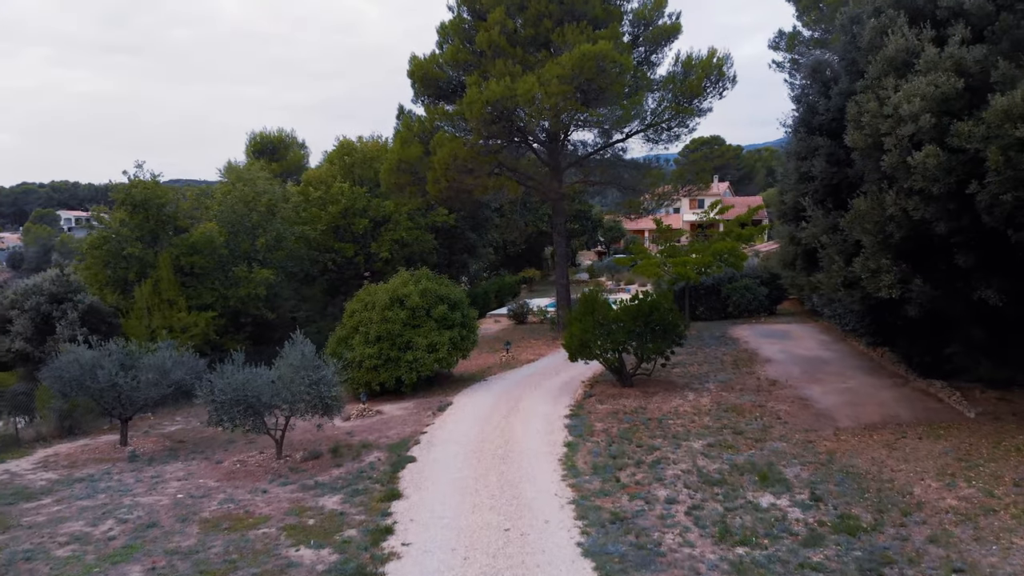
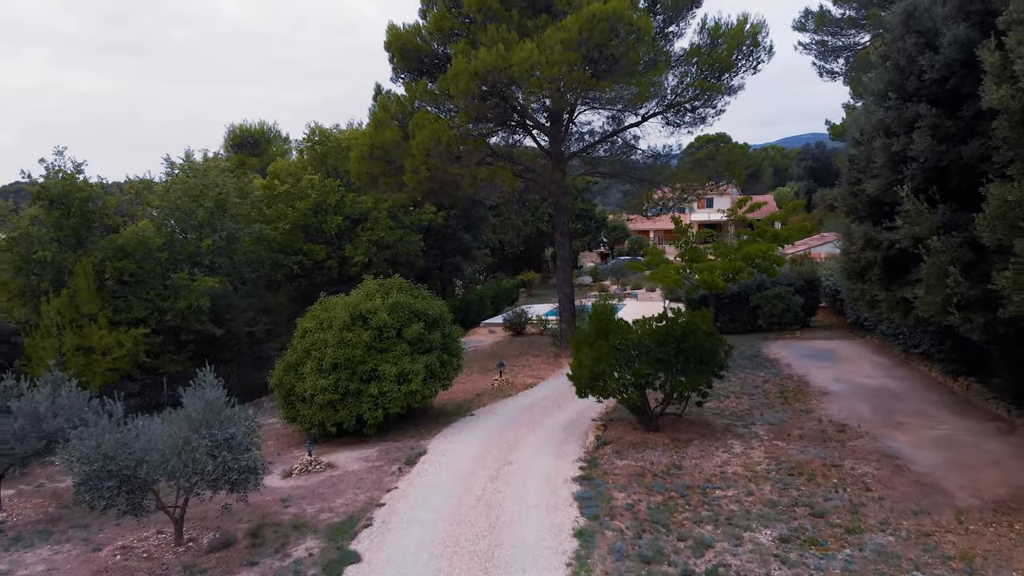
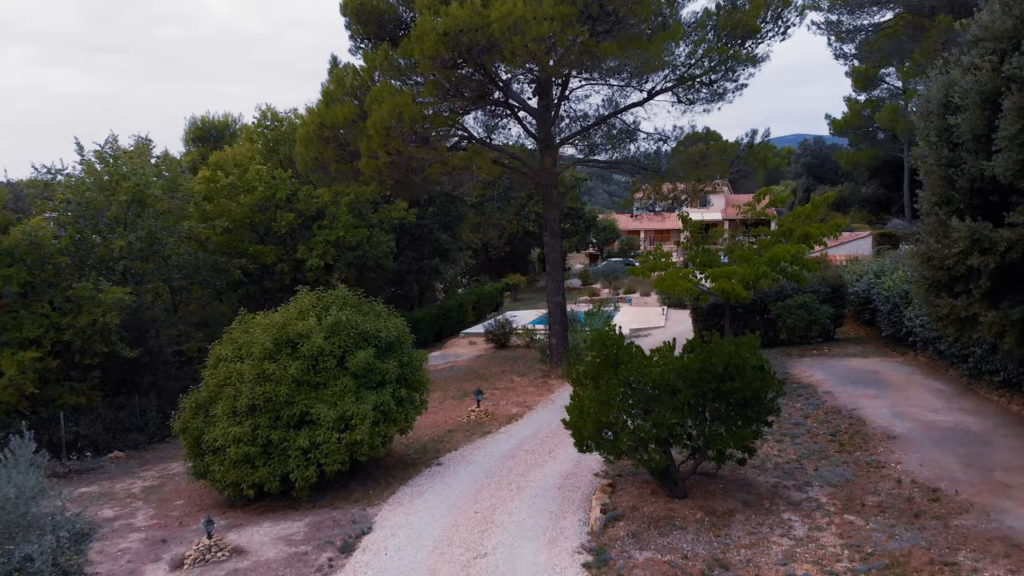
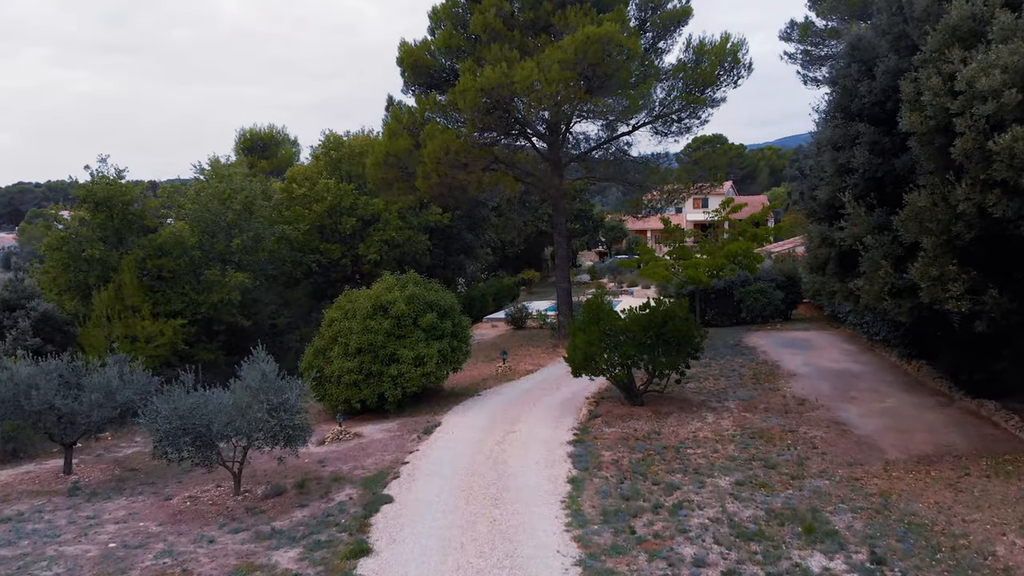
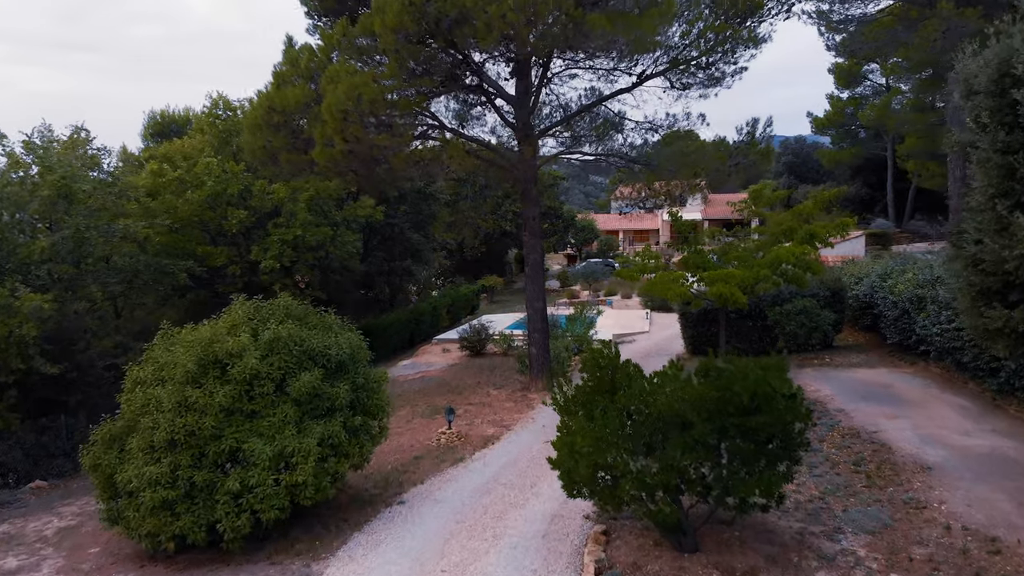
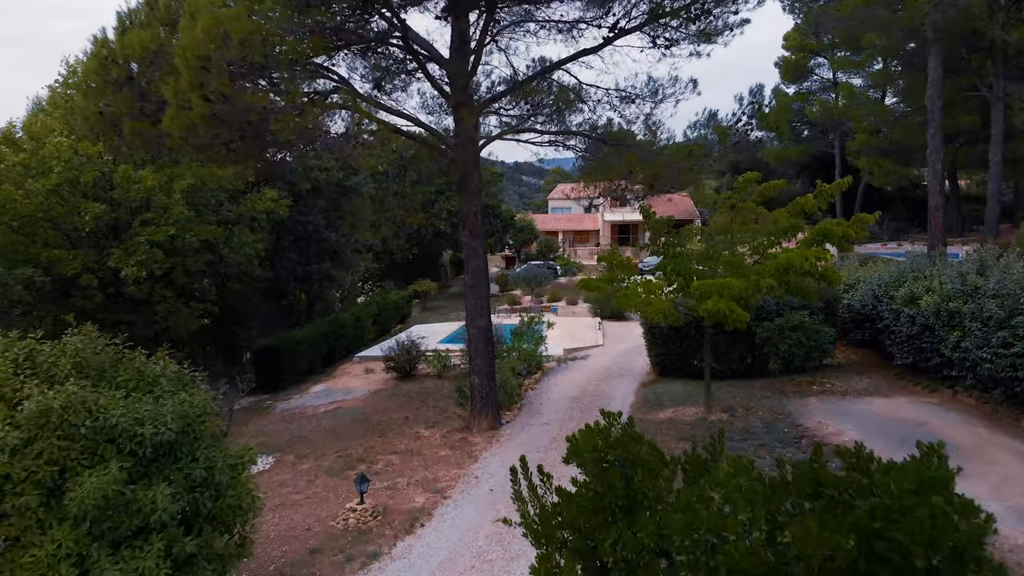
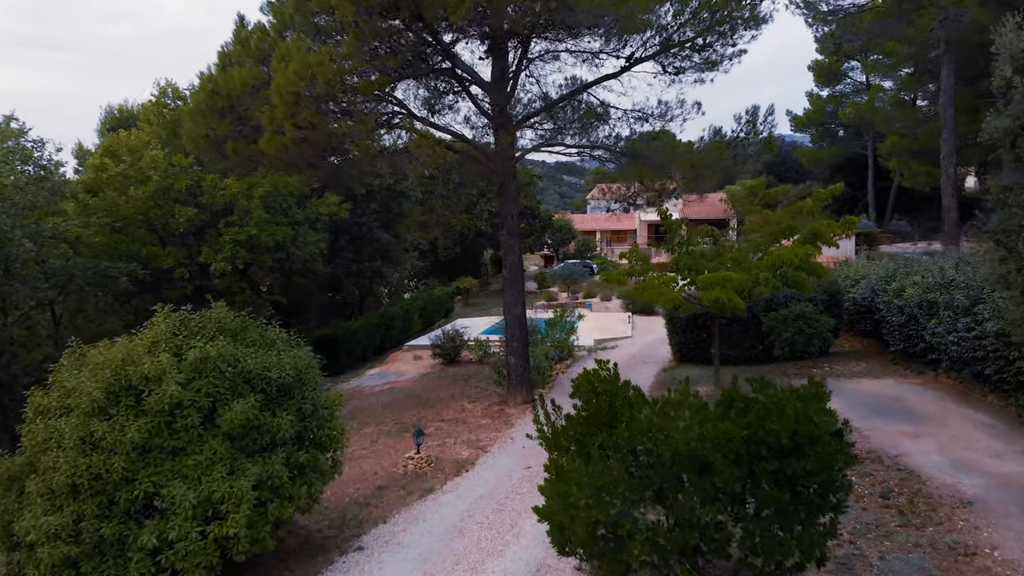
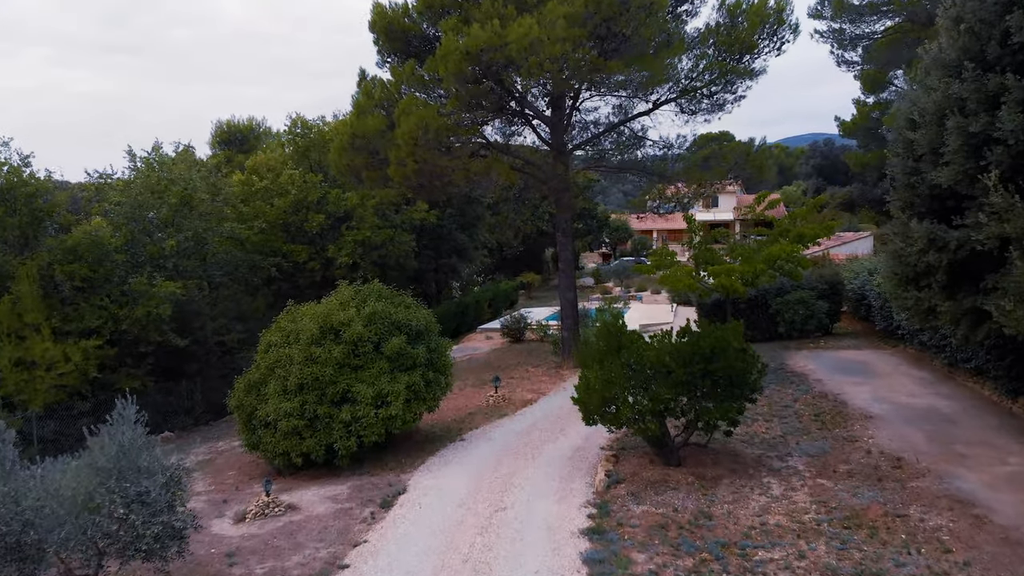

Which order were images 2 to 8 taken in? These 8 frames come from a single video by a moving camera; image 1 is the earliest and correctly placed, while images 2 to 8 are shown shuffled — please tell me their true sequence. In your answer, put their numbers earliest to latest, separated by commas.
4, 2, 8, 3, 5, 7, 6
